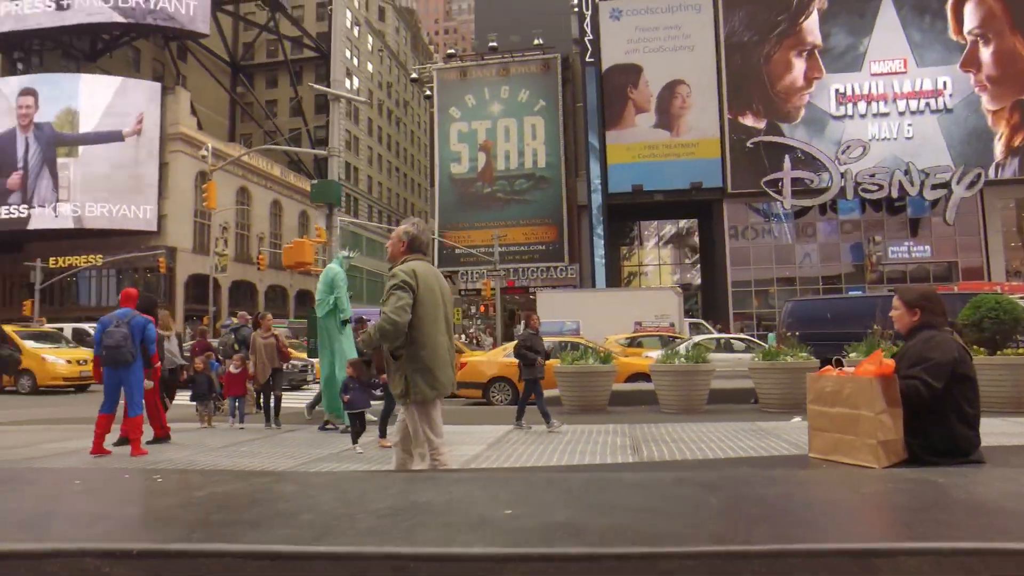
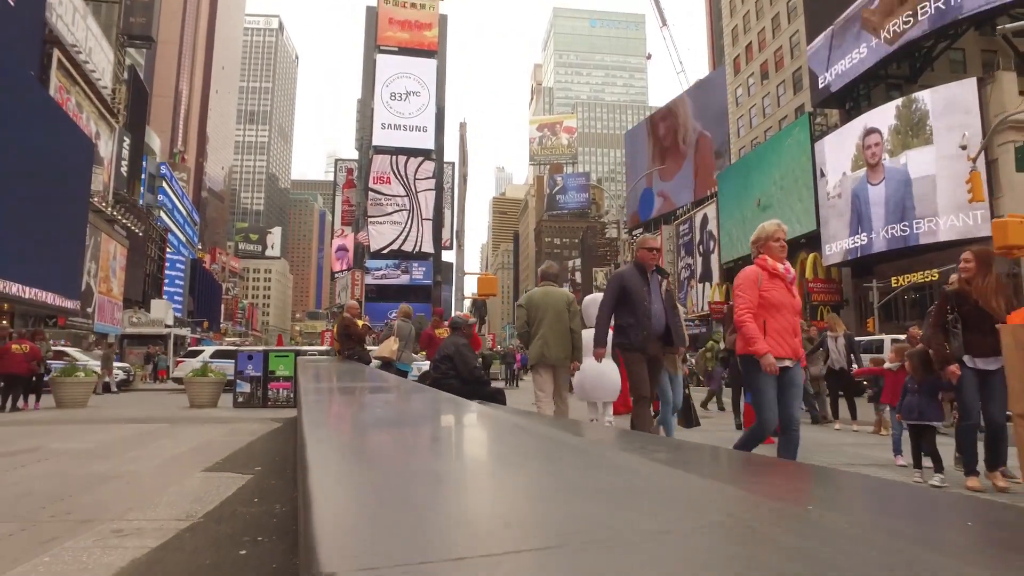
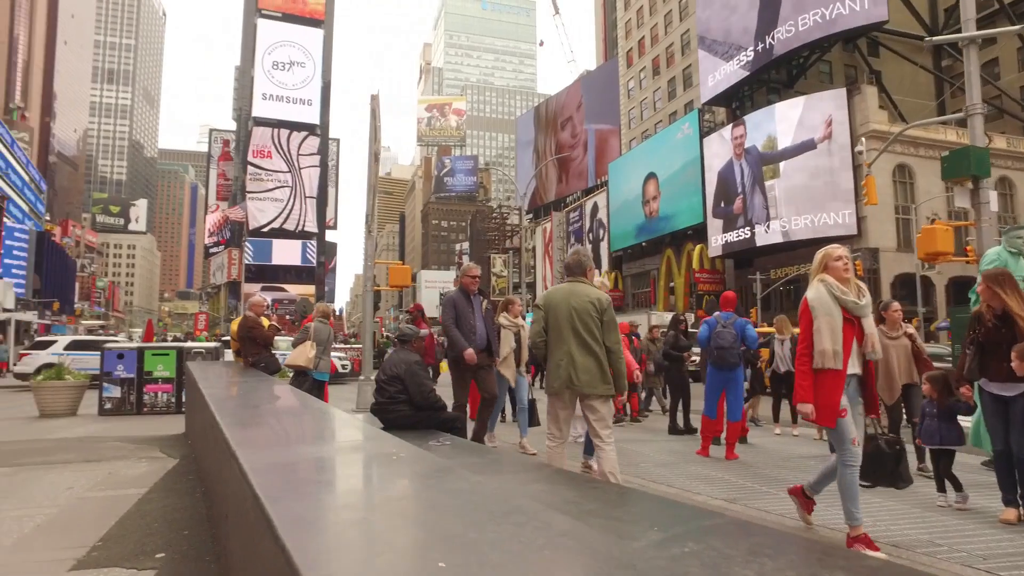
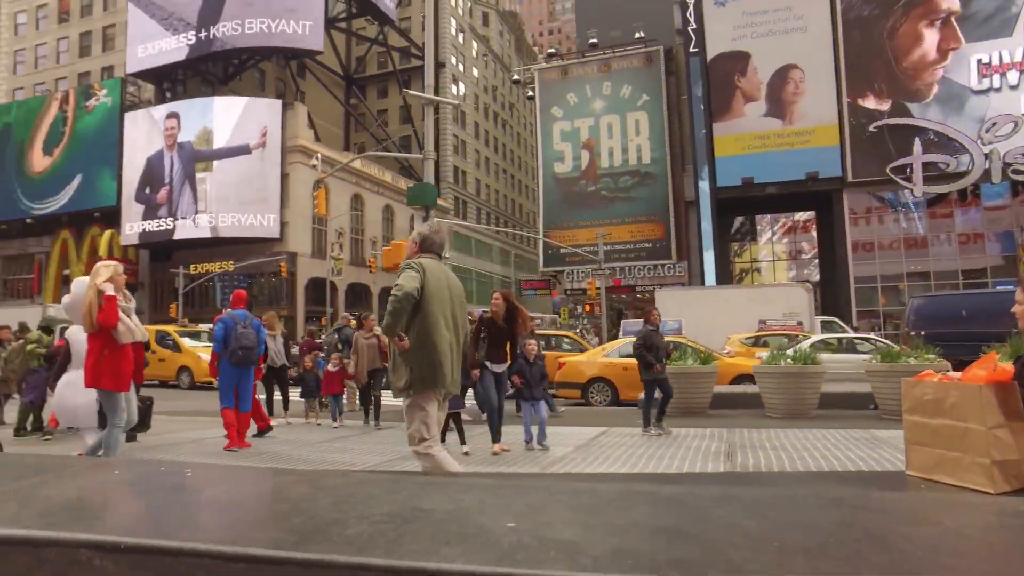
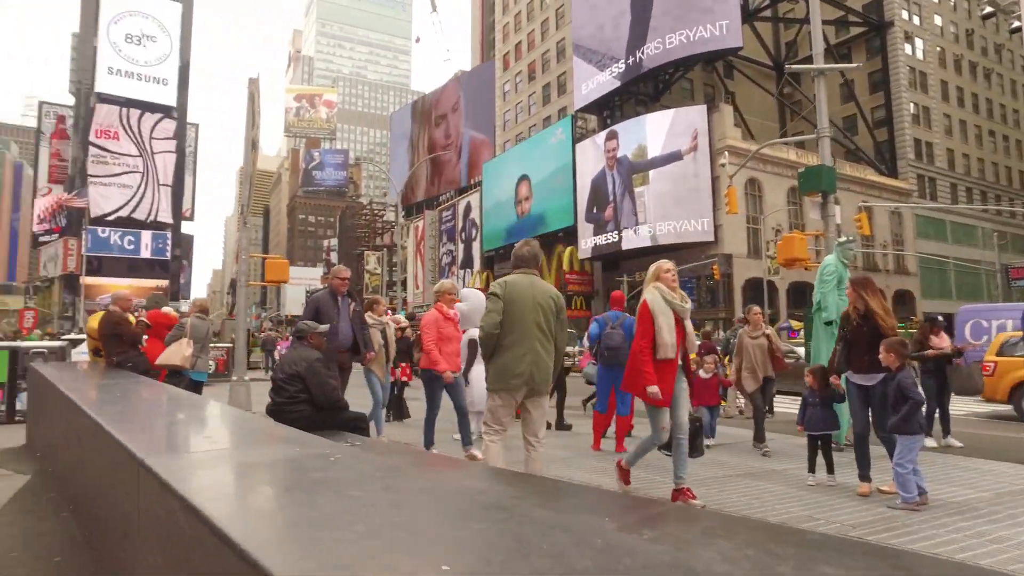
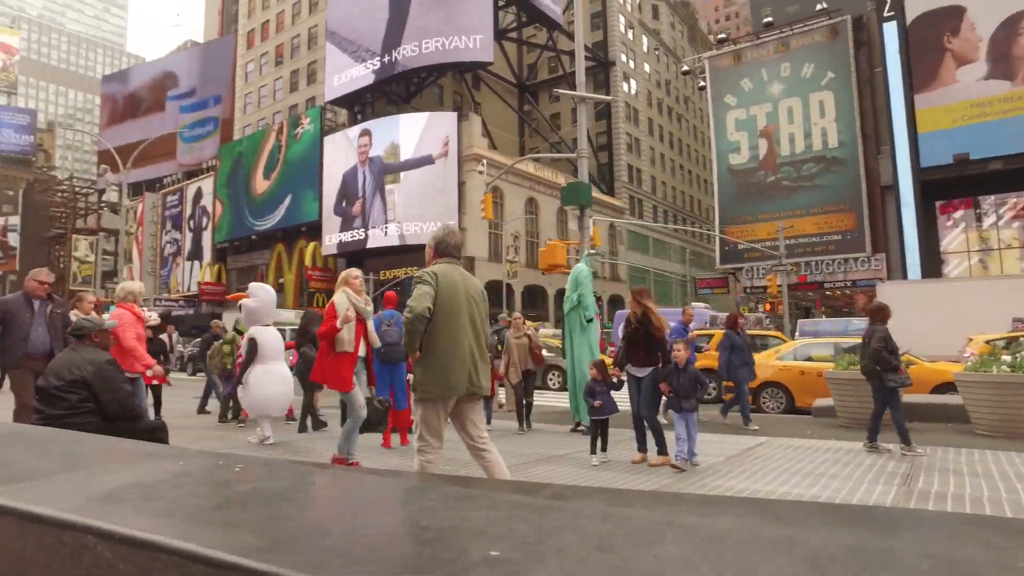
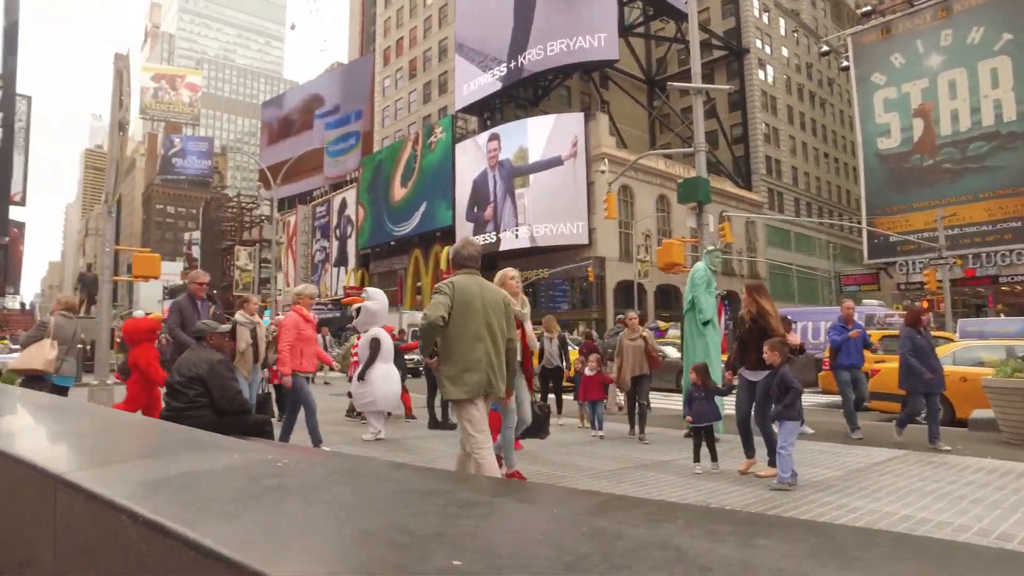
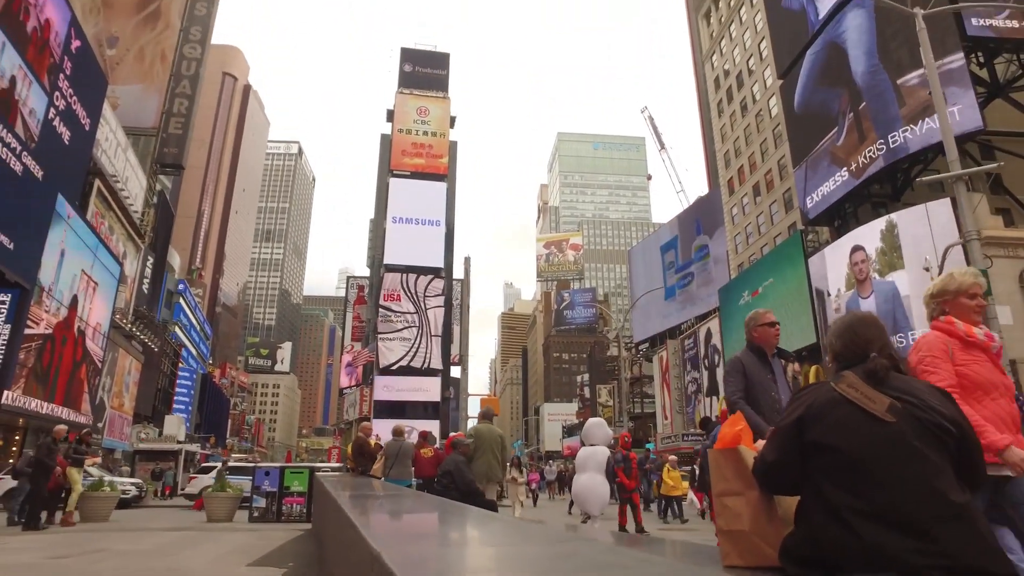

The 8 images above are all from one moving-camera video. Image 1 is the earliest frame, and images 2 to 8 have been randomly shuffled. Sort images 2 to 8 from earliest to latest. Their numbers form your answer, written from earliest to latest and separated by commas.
4, 6, 7, 5, 3, 2, 8
